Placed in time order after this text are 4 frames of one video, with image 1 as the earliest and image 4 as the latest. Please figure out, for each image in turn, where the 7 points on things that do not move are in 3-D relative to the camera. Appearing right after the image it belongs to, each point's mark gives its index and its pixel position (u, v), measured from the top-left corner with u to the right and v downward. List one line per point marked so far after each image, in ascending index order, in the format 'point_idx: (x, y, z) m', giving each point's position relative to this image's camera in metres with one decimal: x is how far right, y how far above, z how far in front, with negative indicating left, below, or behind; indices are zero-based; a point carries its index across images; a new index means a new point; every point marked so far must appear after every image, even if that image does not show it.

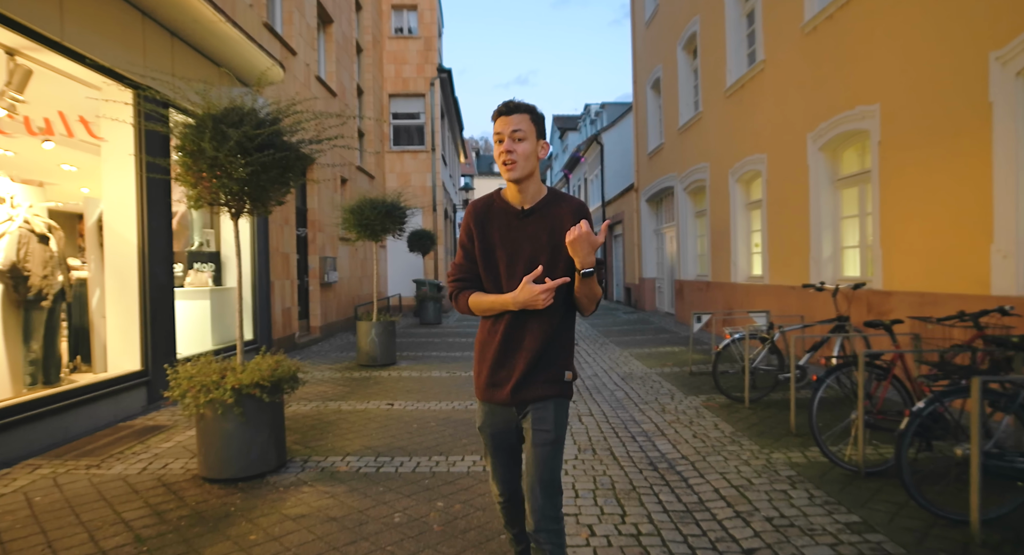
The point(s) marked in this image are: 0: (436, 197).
0: (-2.5, +2.7, +19.6) m
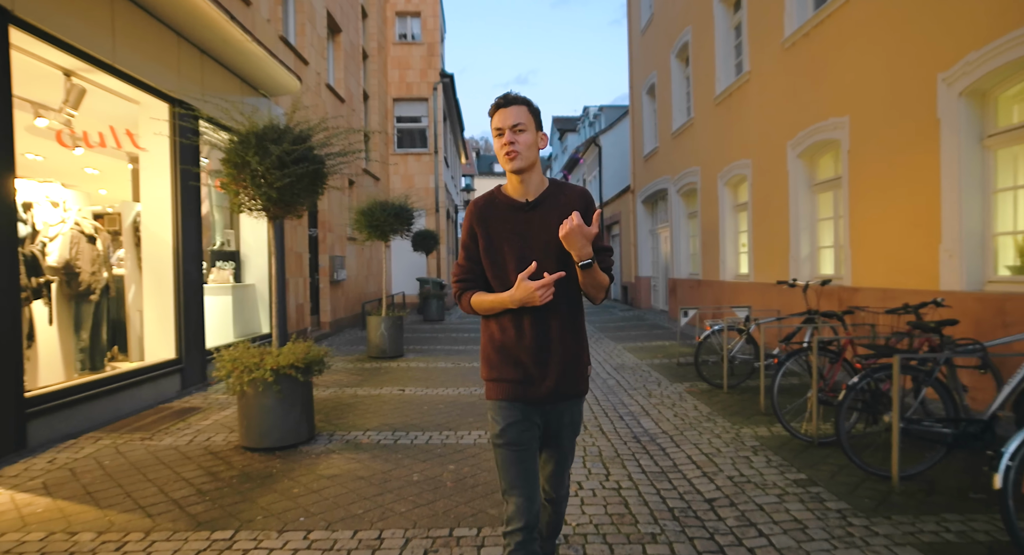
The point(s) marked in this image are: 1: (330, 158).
0: (-2.5, +2.8, +20.2) m
1: (-1.5, +1.0, +4.9) m
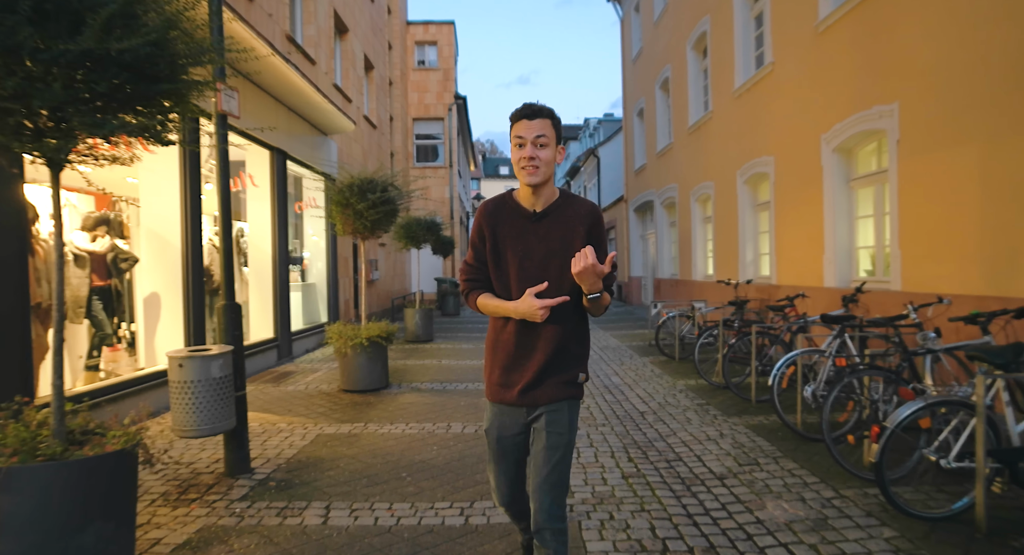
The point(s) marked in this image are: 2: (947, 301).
0: (-2.3, +2.8, +22.6) m
1: (-1.4, +1.0, +7.3) m
2: (+3.6, -0.2, +4.7) m
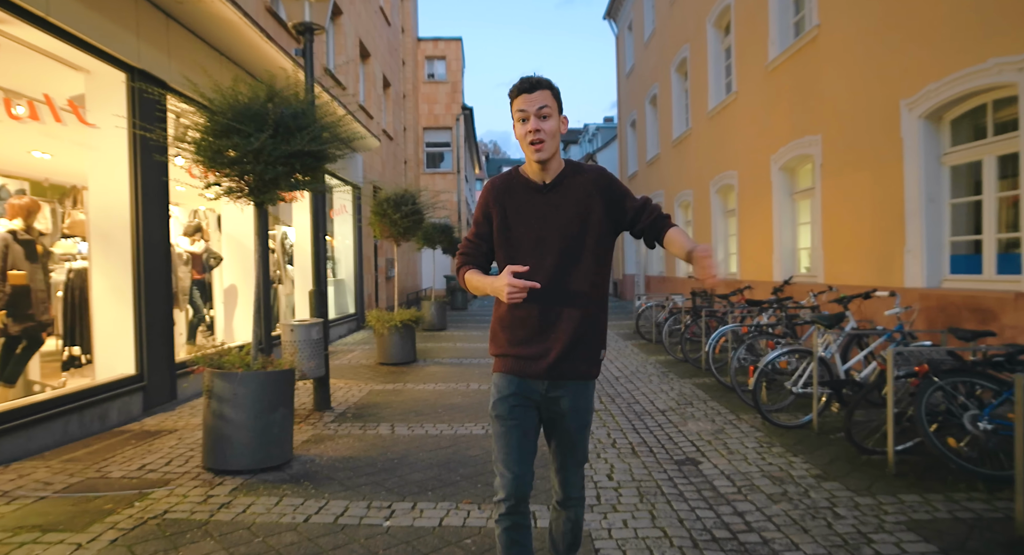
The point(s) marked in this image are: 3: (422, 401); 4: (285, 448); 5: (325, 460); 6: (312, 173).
0: (-2.1, +2.9, +24.3) m
1: (-1.3, +1.1, +9.0) m
2: (+3.6, -0.1, +6.4) m
3: (-1.0, -1.3, +6.3) m
4: (-1.6, -1.2, +4.0) m
5: (-1.4, -1.3, +4.2) m
6: (-1.4, +0.7, +3.9) m
